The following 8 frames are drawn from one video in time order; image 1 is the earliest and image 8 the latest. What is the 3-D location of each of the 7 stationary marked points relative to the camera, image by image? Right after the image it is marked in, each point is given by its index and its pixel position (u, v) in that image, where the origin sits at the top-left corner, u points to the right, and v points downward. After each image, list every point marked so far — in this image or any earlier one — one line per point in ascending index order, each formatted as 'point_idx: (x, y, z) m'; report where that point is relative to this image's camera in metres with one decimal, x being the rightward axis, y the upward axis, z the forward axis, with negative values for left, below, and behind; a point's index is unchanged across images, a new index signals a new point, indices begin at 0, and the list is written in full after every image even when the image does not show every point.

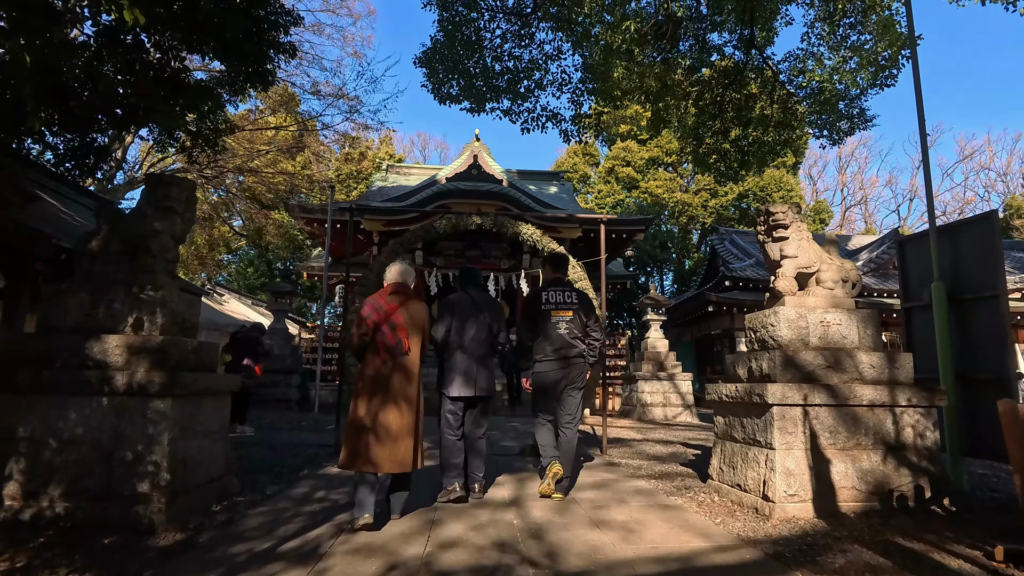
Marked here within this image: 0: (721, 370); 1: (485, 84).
0: (+6.2, -2.5, +16.4) m
1: (-0.4, +3.1, +8.5) m
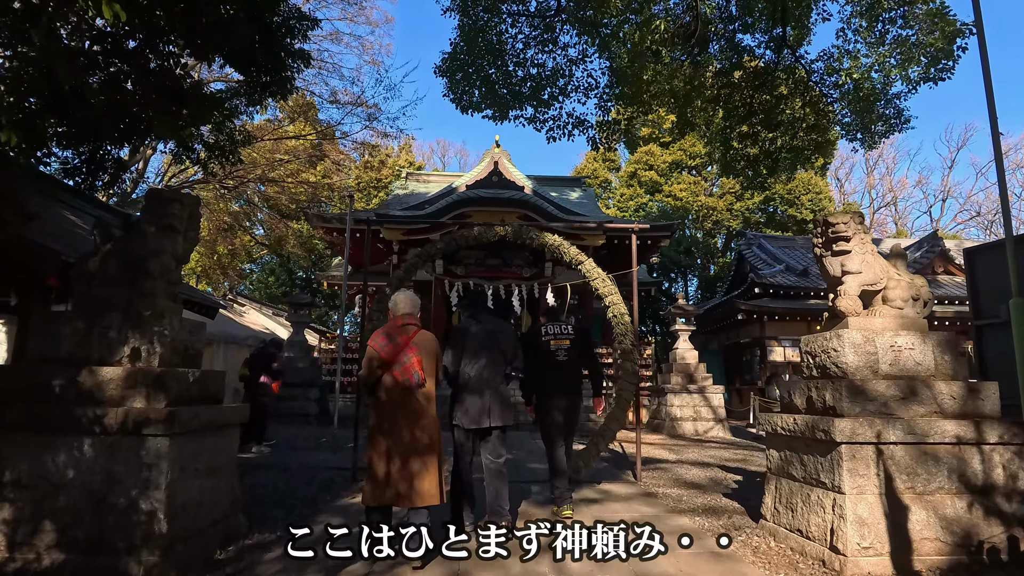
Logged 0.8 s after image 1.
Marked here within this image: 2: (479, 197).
0: (+6.9, -2.7, +15.8) m
1: (-0.1, +3.0, +8.2) m
2: (-0.8, +2.1, +12.6) m
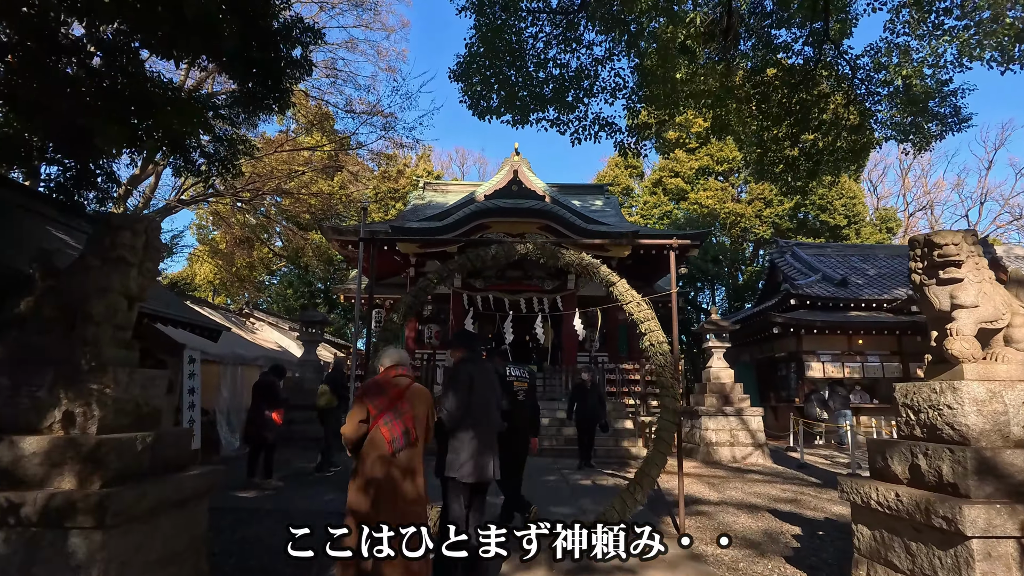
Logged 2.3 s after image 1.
0: (+7.5, -3.0, +14.9) m
1: (+0.2, +2.7, +7.6) m
2: (-0.3, +1.8, +12.0) m
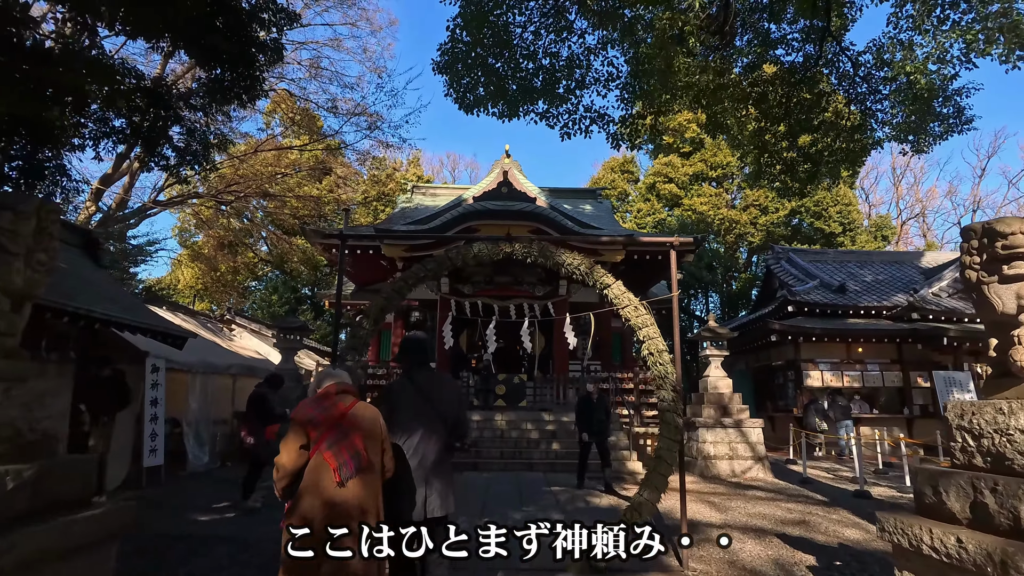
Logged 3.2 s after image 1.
0: (+7.2, -3.2, +14.5) m
1: (+0.1, +2.7, +7.2) m
2: (-0.5, +1.7, +11.6) m
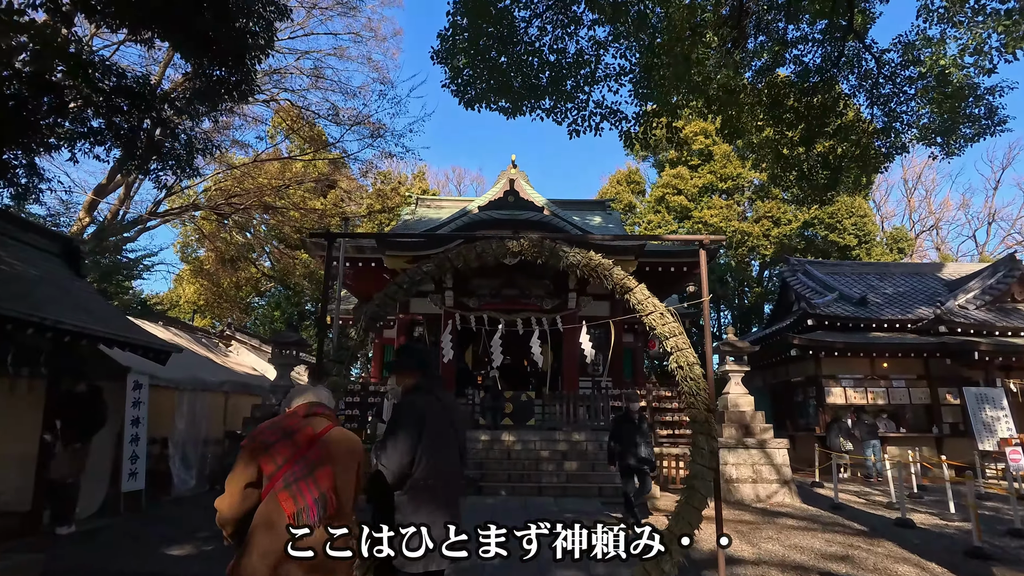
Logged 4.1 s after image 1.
0: (+7.4, -3.5, +13.8) m
1: (+0.1, +2.5, +6.8) m
2: (-0.4, +1.4, +11.1) m
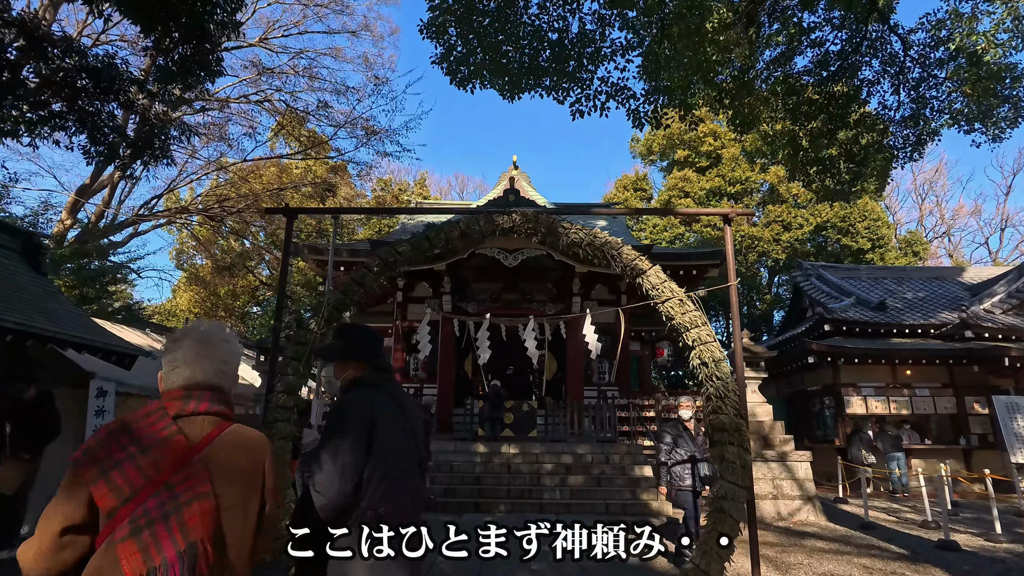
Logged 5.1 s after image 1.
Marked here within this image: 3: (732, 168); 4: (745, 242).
0: (+7.4, -3.6, +13.1) m
1: (+0.1, +2.6, +6.2) m
2: (-0.4, +1.3, +10.6) m
3: (+7.7, +4.2, +19.1) m
4: (+8.1, +1.6, +19.0) m
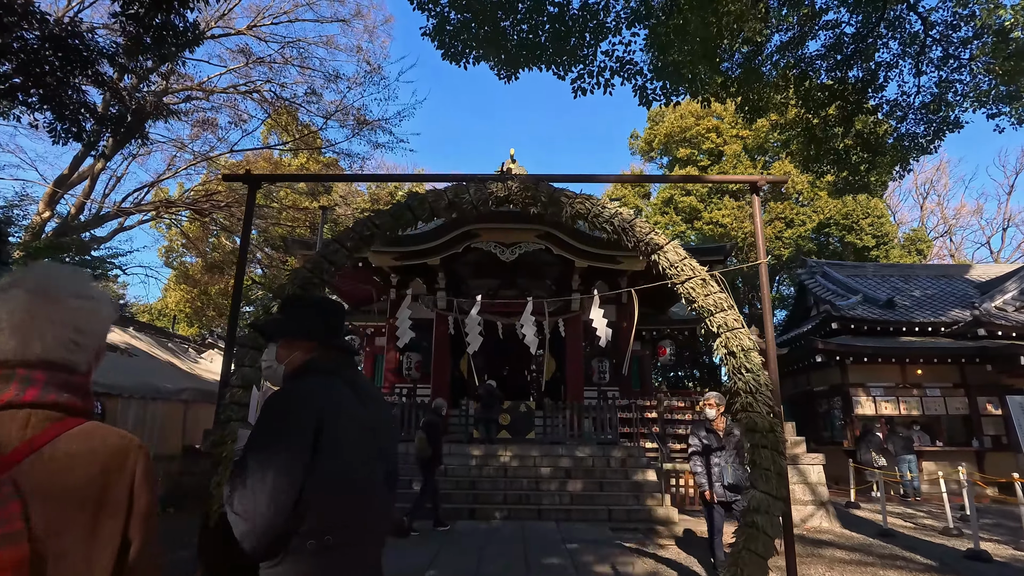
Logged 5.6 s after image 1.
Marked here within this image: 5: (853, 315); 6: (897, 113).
0: (+7.4, -3.5, +12.6) m
1: (+0.1, +2.7, +5.8) m
2: (-0.4, +1.4, +10.1) m
3: (+7.6, +4.2, +18.7) m
4: (+8.0, +1.7, +18.6) m
5: (+7.8, -0.6, +12.5) m
6: (+5.8, +2.7, +8.3) m
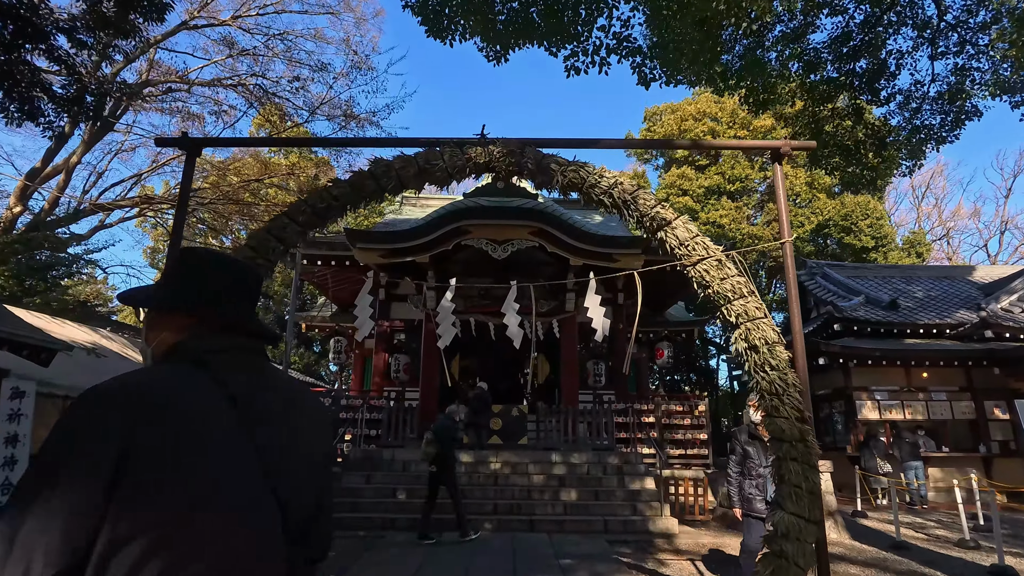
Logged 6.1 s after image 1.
0: (+7.2, -3.5, +12.2) m
1: (0.0, +2.7, +5.4) m
2: (-0.6, +1.5, +9.7) m
3: (+7.4, +4.2, +18.3) m
4: (+7.8, +1.6, +18.2) m
5: (+7.7, -0.6, +12.2) m
6: (+5.7, +2.7, +7.9) m
